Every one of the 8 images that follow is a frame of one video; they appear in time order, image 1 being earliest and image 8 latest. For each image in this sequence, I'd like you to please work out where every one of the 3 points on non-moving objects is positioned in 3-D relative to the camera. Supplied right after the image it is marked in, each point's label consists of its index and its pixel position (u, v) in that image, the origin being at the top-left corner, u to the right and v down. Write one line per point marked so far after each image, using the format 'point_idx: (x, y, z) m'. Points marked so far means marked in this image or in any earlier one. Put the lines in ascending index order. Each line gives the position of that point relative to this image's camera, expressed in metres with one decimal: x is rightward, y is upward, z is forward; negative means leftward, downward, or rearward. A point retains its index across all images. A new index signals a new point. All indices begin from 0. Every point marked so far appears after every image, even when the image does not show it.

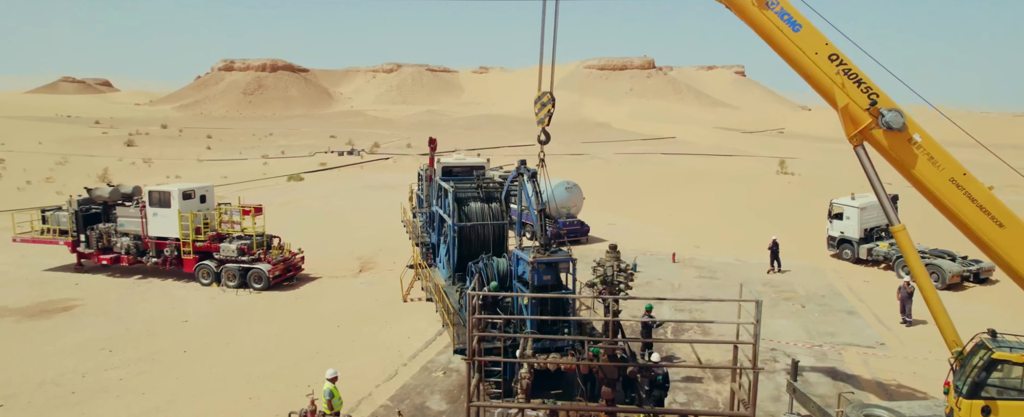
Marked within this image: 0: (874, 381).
0: (+7.8, -3.8, +14.2) m
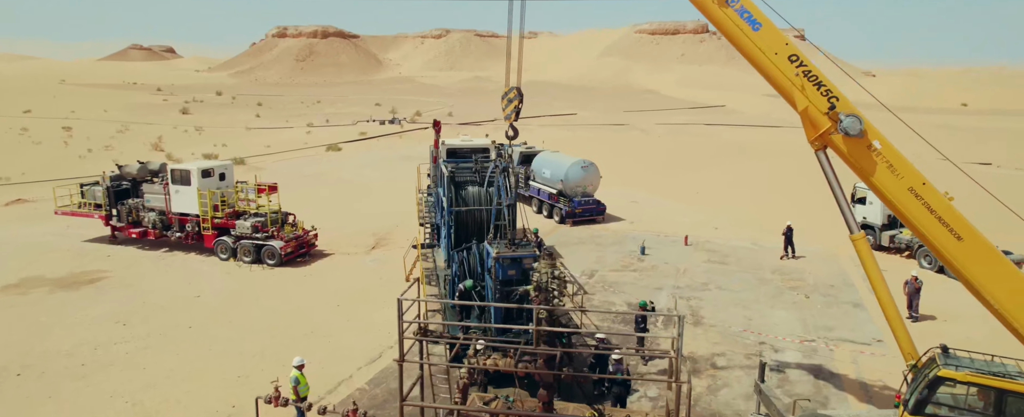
0: (+7.3, -3.7, +13.9) m
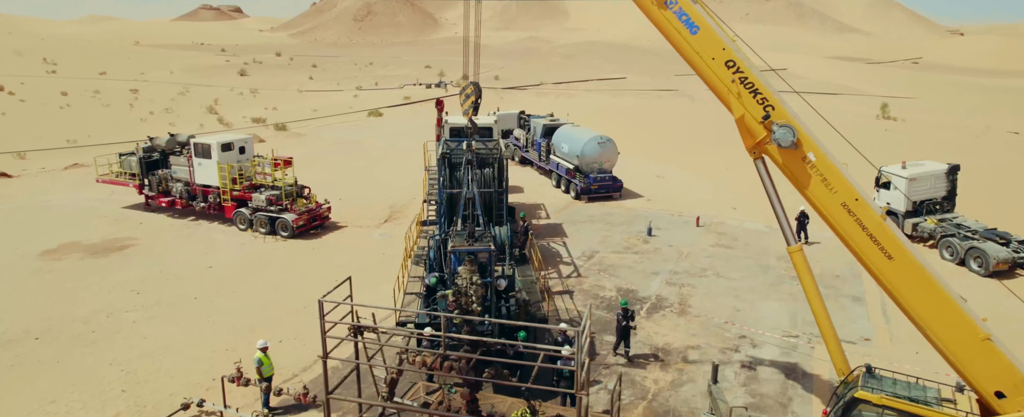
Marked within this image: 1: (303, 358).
0: (+6.6, -3.6, +13.7) m
1: (-4.6, -3.3, +14.6) m
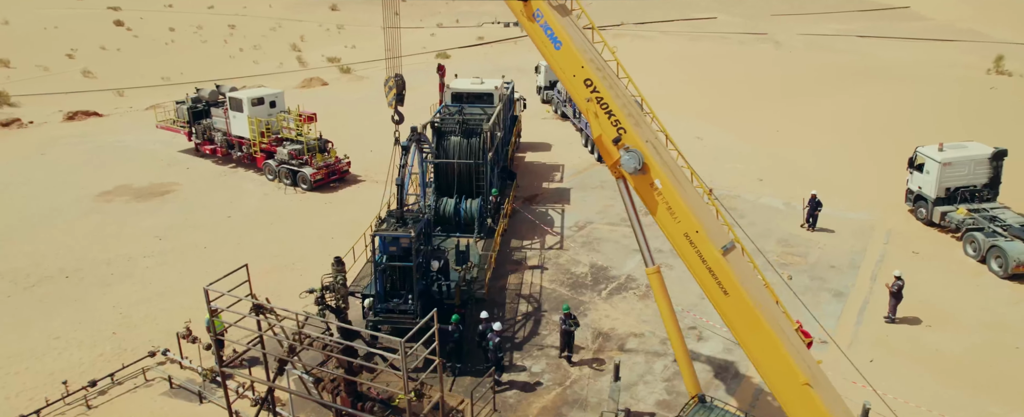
0: (+5.0, -3.7, +13.5) m
1: (-5.9, -2.5, +16.1) m
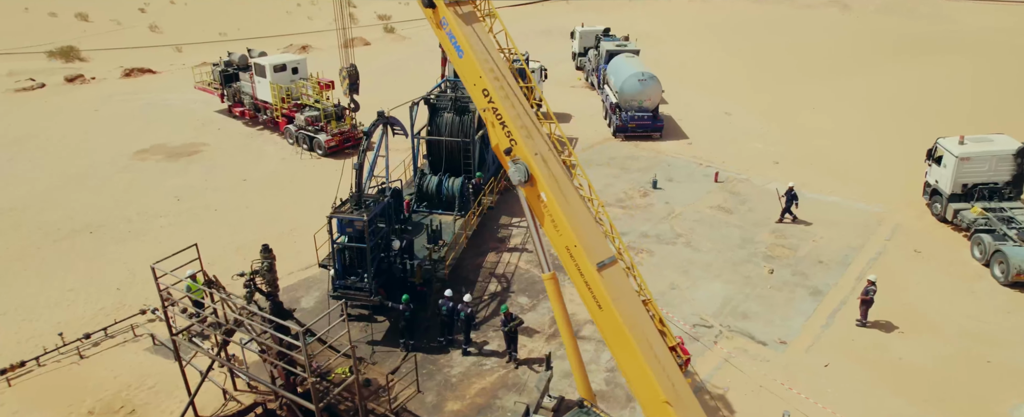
0: (+3.8, -3.6, +13.6) m
1: (-6.6, -1.8, +17.3) m
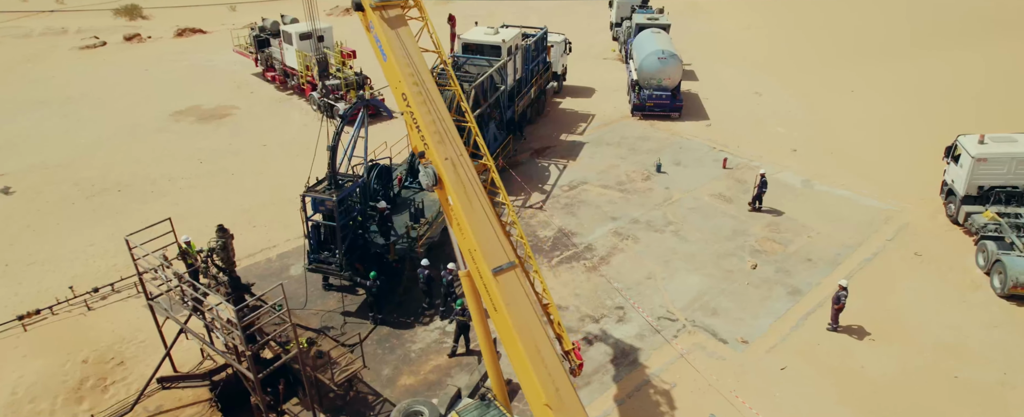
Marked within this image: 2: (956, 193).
0: (+2.8, -3.6, +13.8) m
1: (-7.1, -1.0, +18.5) m
2: (+12.7, +0.4, +18.8) m
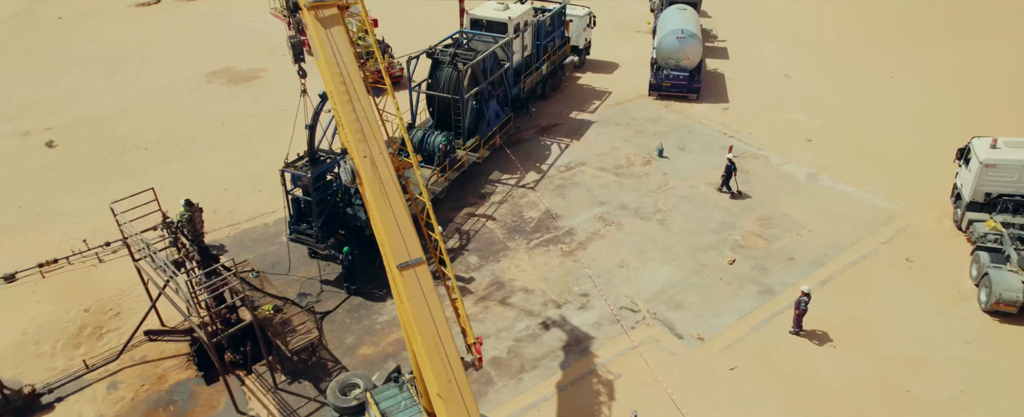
0: (+1.7, -3.4, +14.2) m
1: (-7.5, 0.0, +19.6) m
2: (+12.3, +0.3, +17.9) m
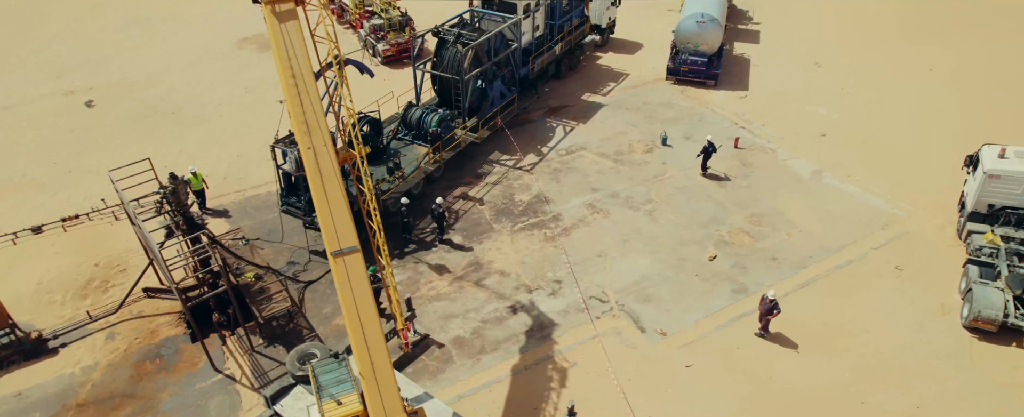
0: (+0.8, -3.2, +14.7) m
1: (-7.6, +1.0, +20.6) m
2: (+11.9, 0.0, +17.2) m
